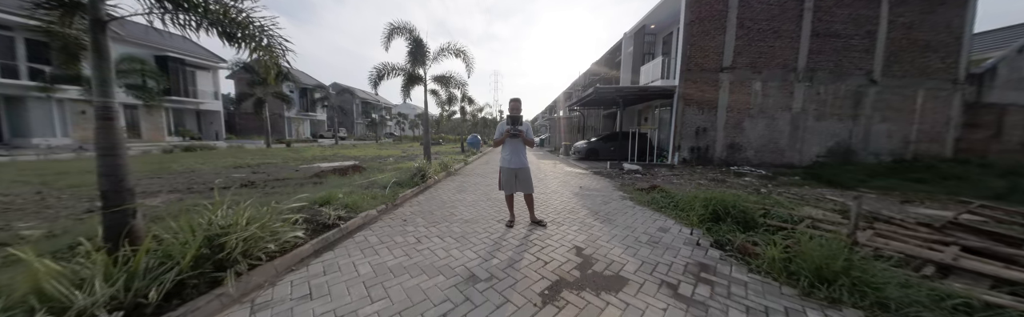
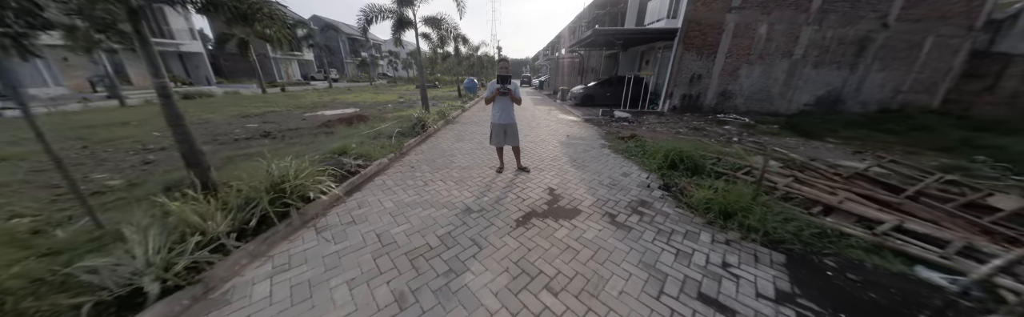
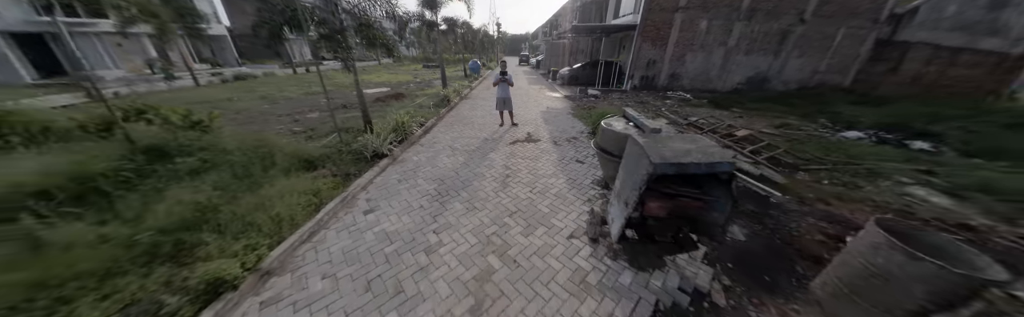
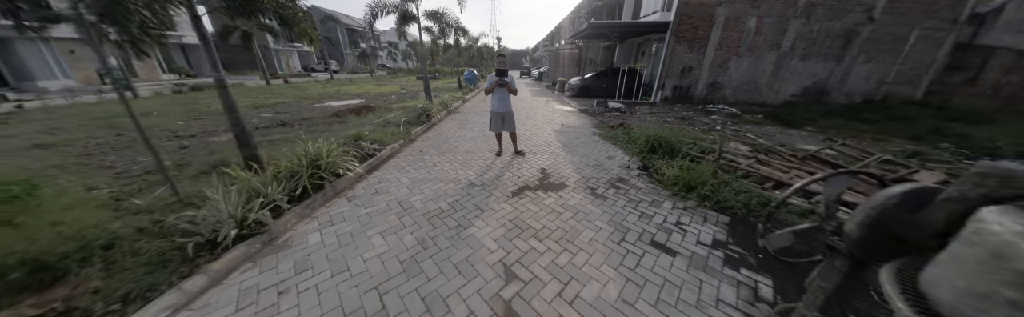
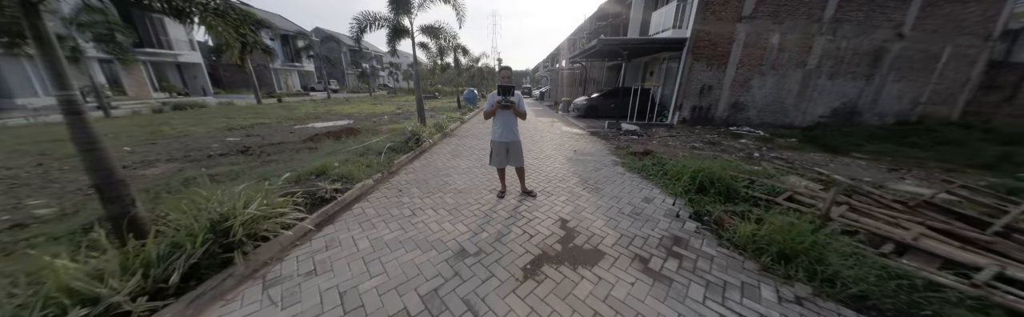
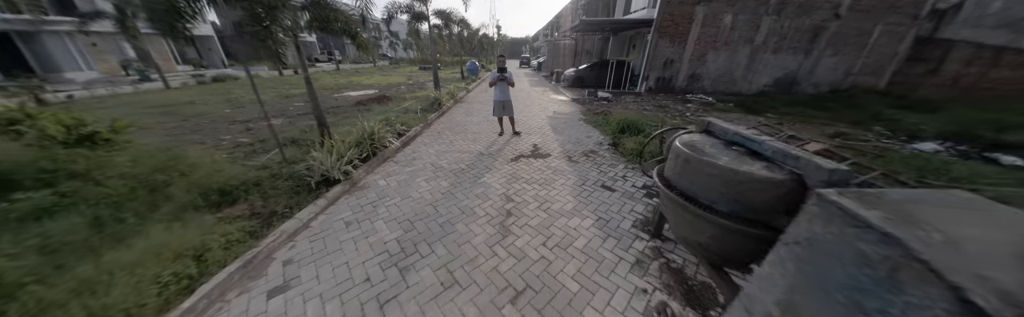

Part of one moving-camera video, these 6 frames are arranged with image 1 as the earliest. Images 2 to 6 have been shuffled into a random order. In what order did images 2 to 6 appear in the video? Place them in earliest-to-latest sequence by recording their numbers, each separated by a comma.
5, 2, 4, 6, 3
